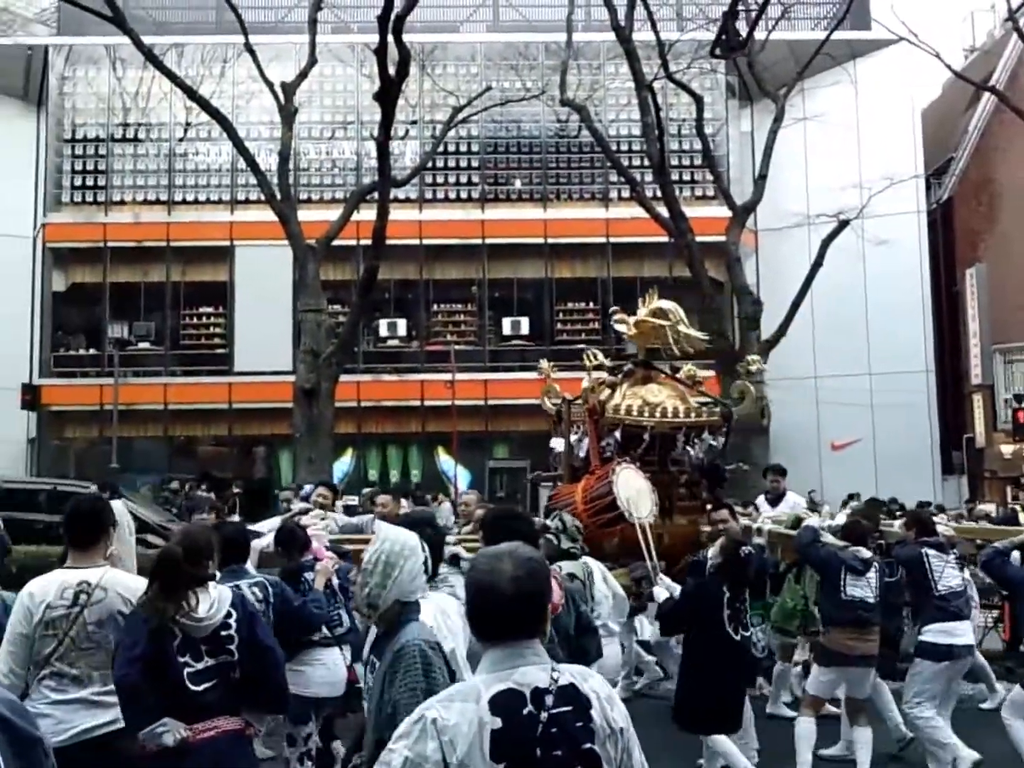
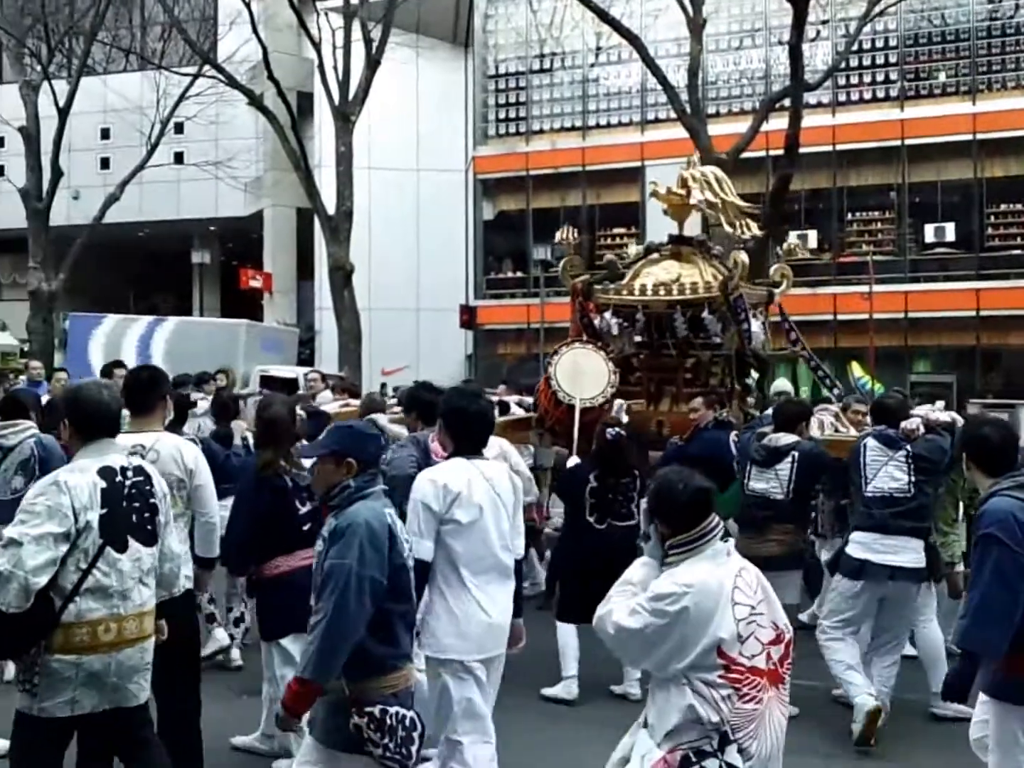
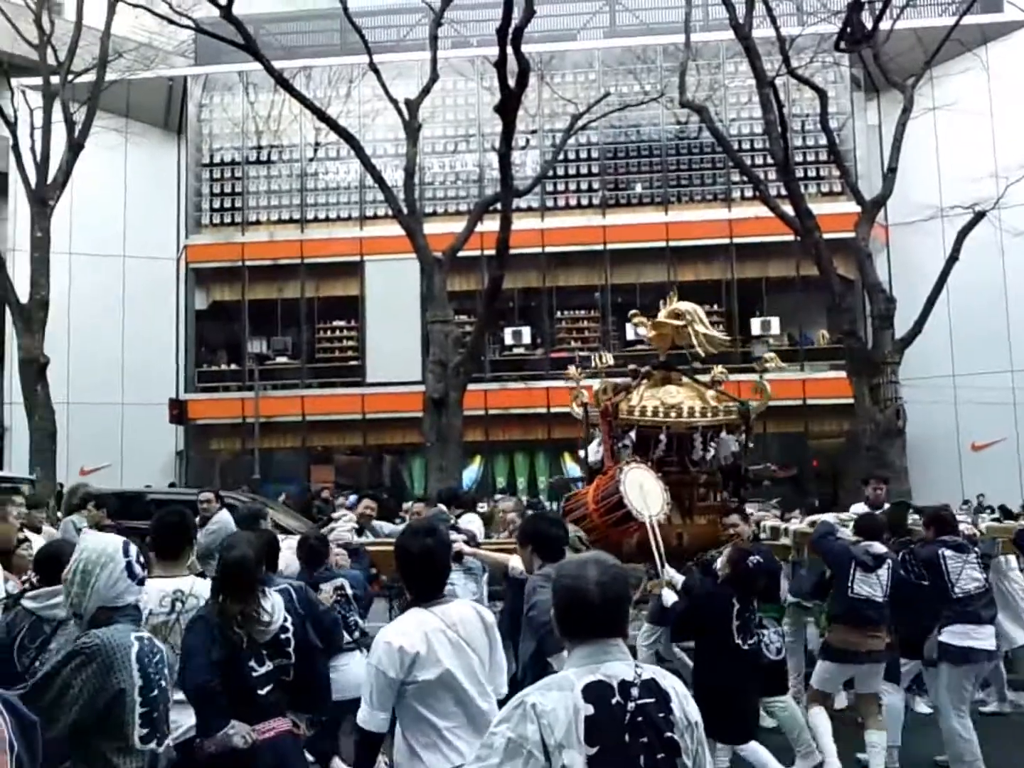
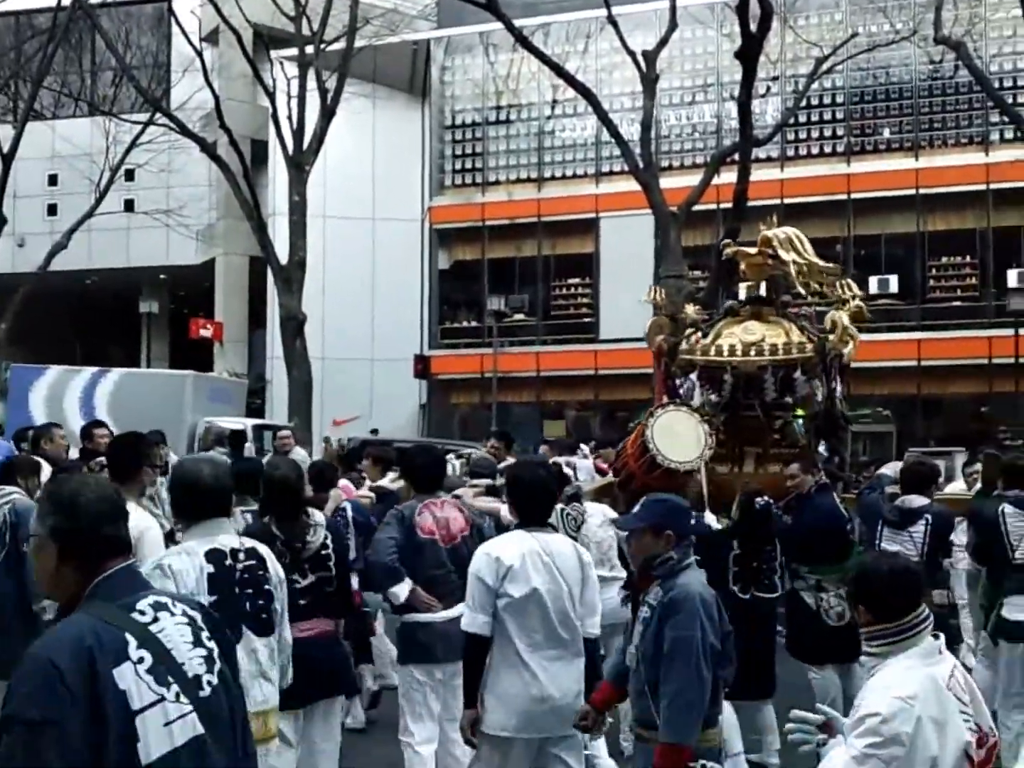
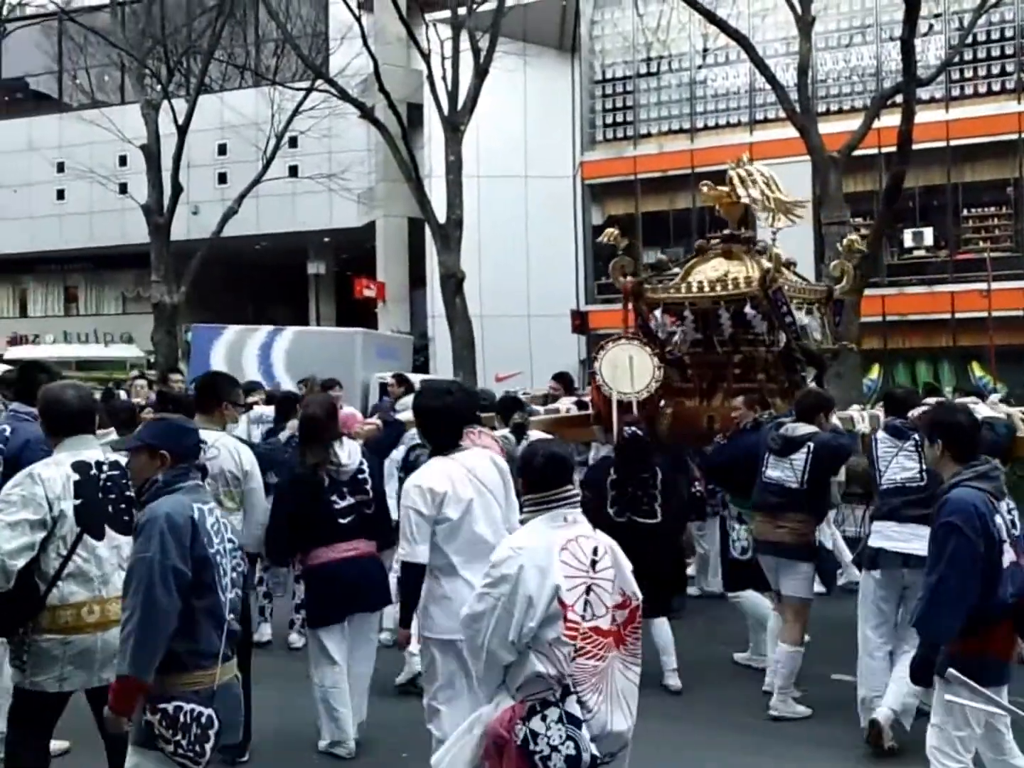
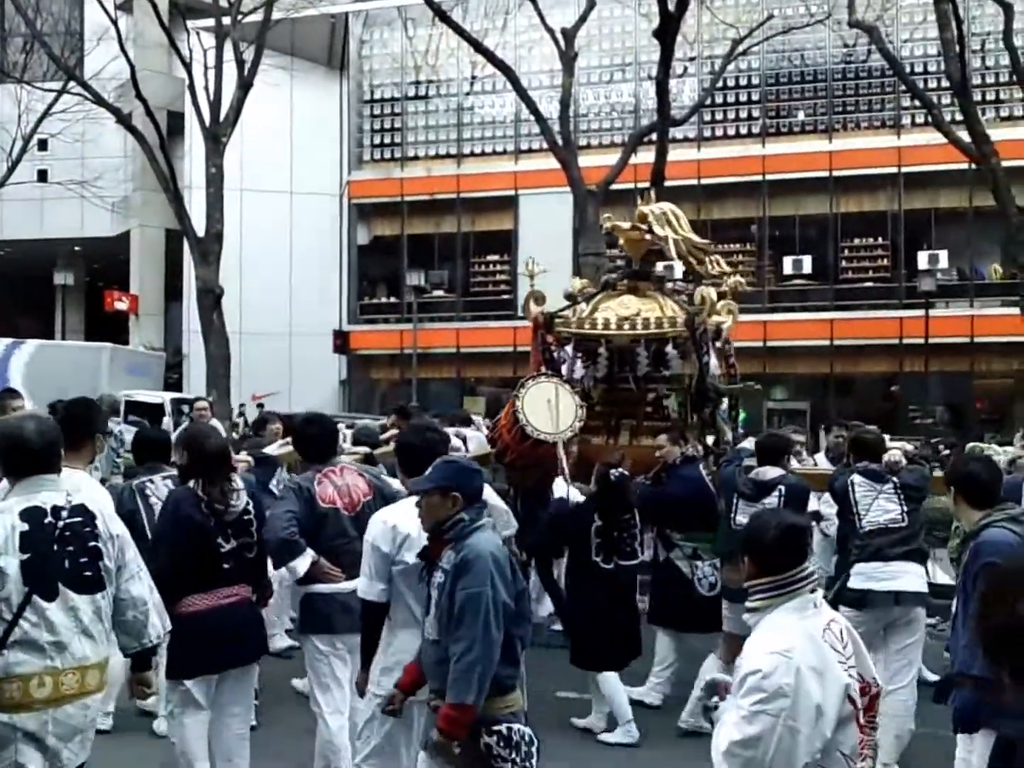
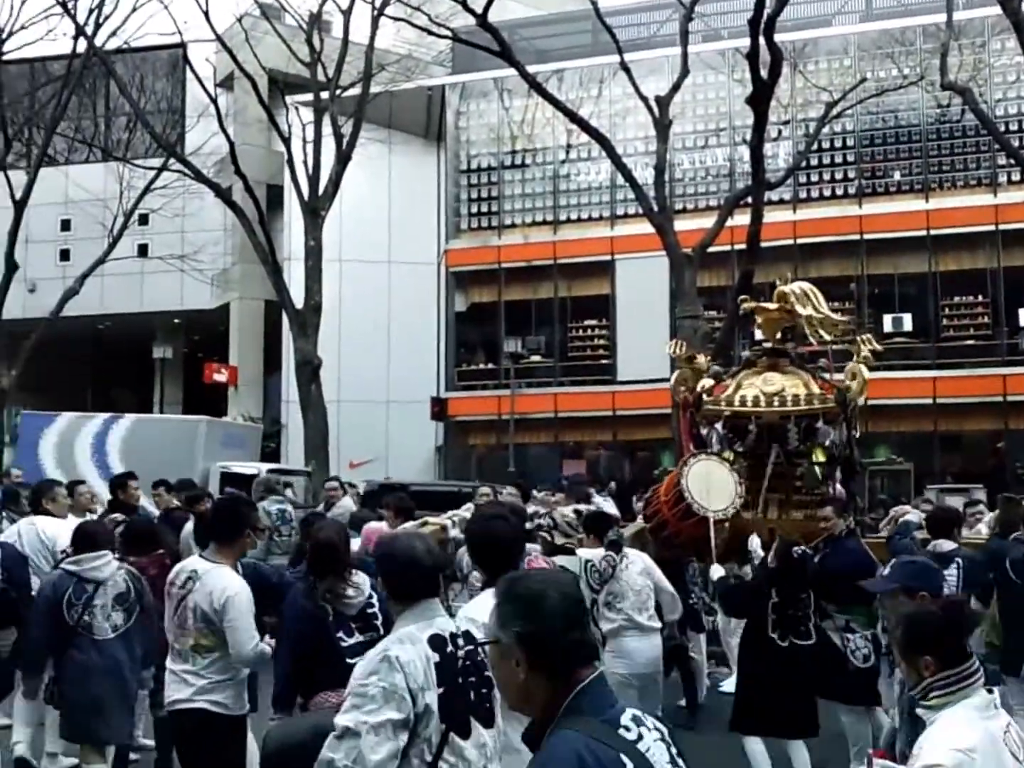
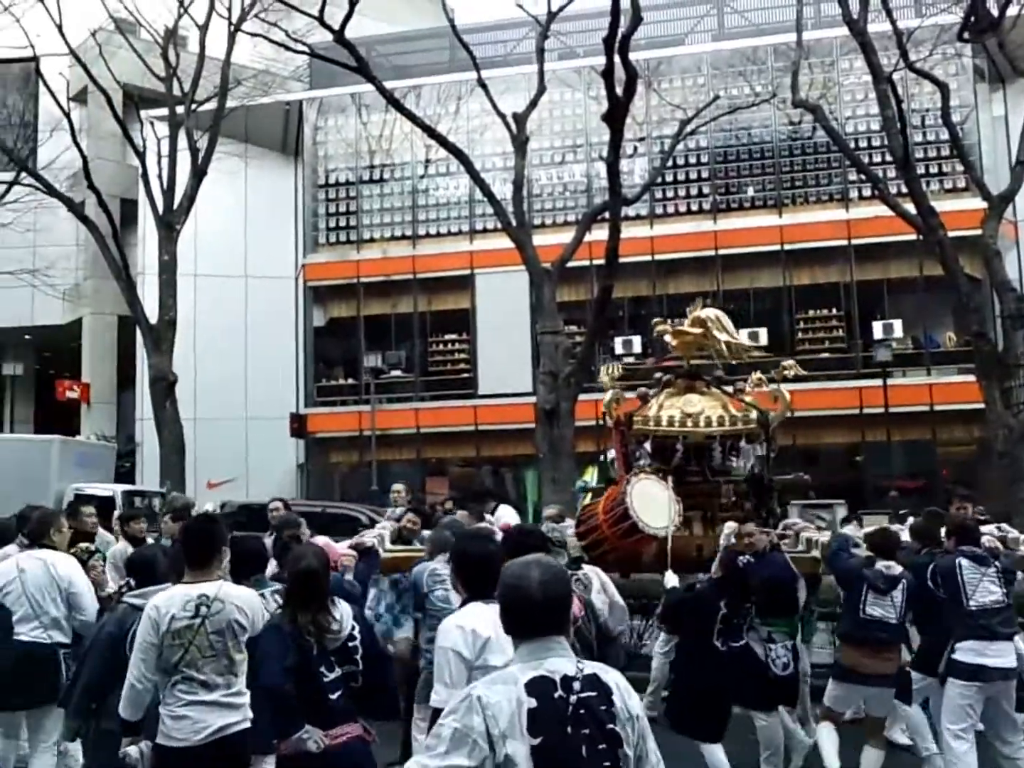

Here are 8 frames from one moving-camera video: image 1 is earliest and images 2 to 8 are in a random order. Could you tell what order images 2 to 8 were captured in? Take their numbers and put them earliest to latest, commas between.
3, 8, 7, 4, 6, 2, 5
